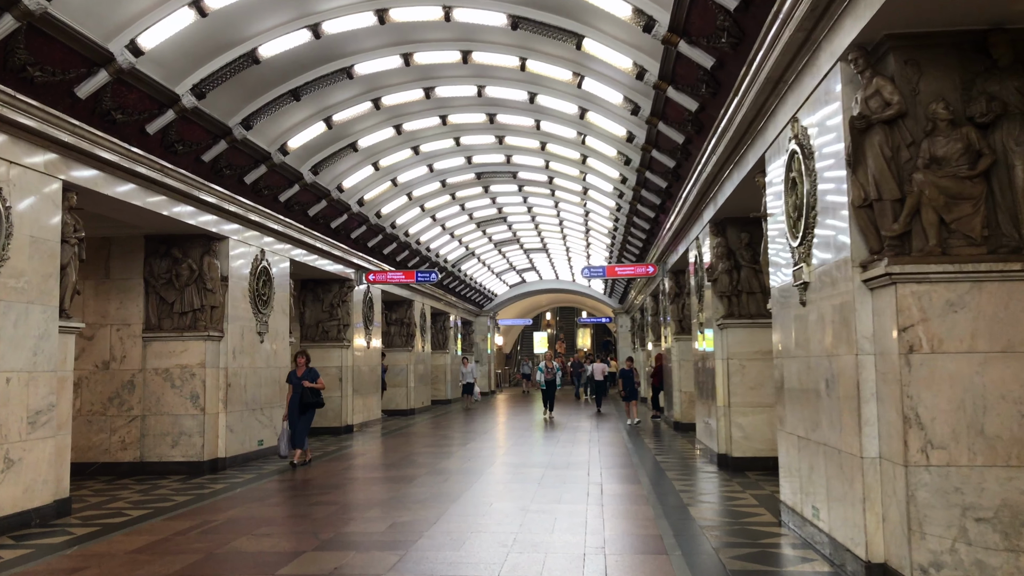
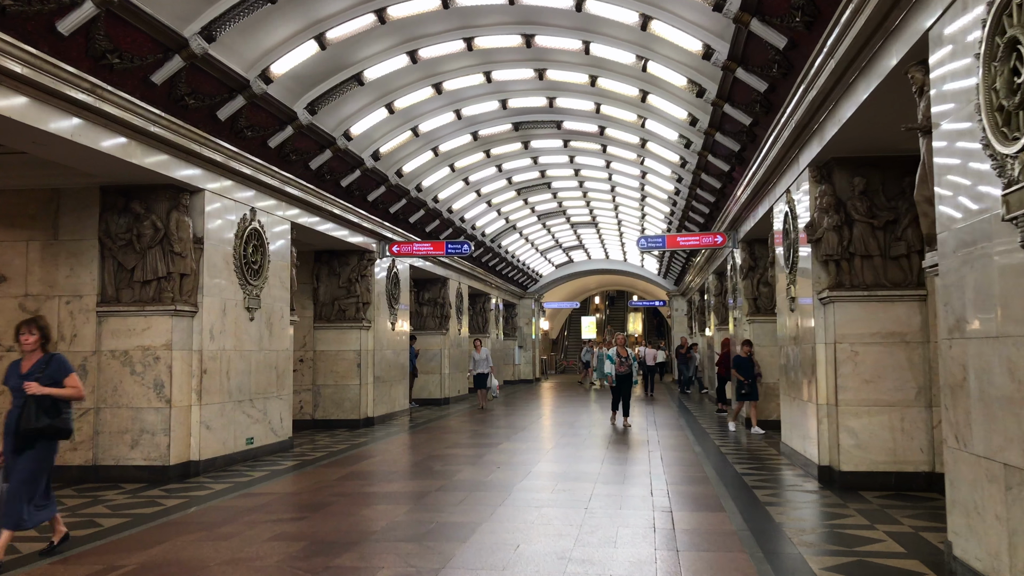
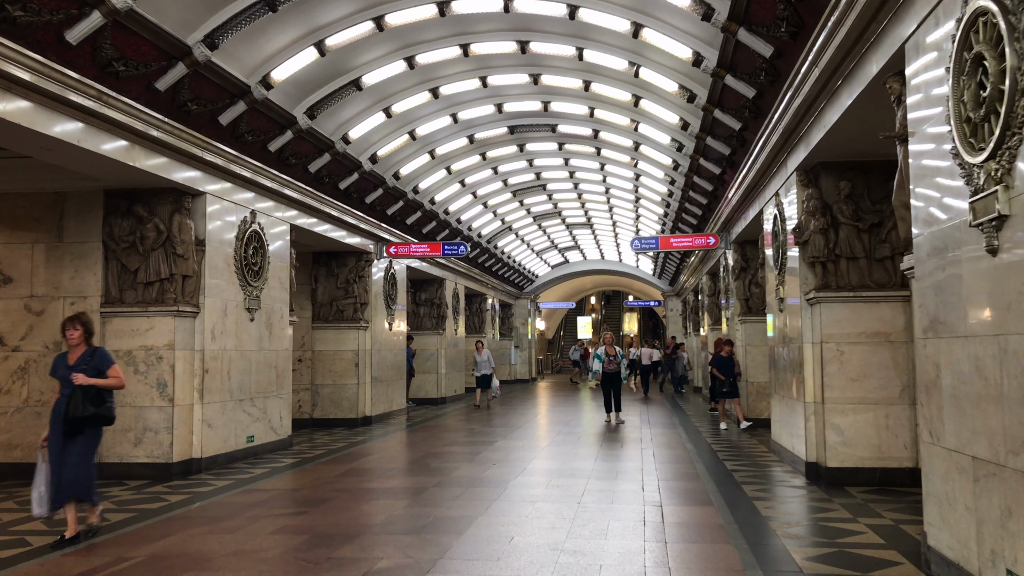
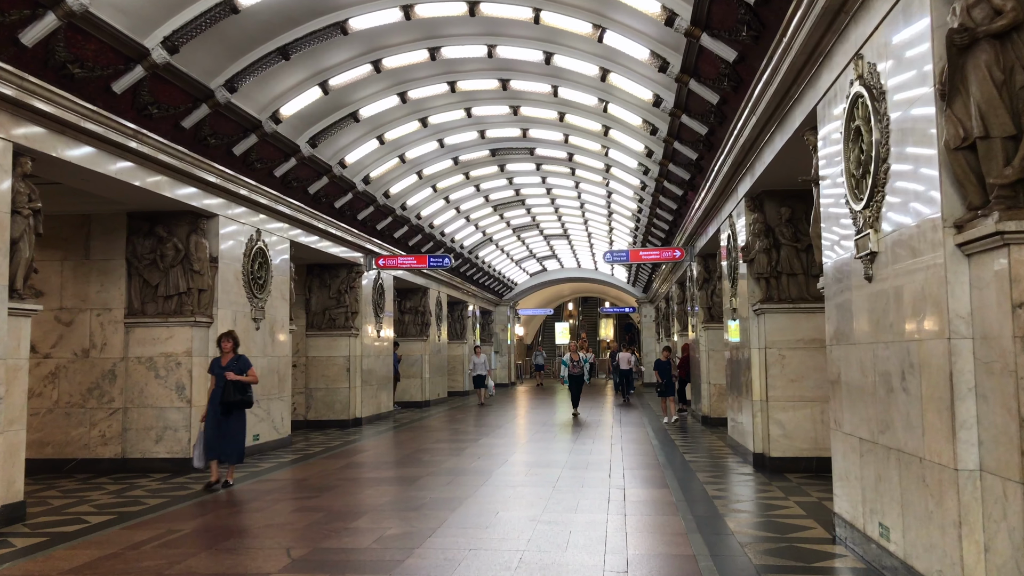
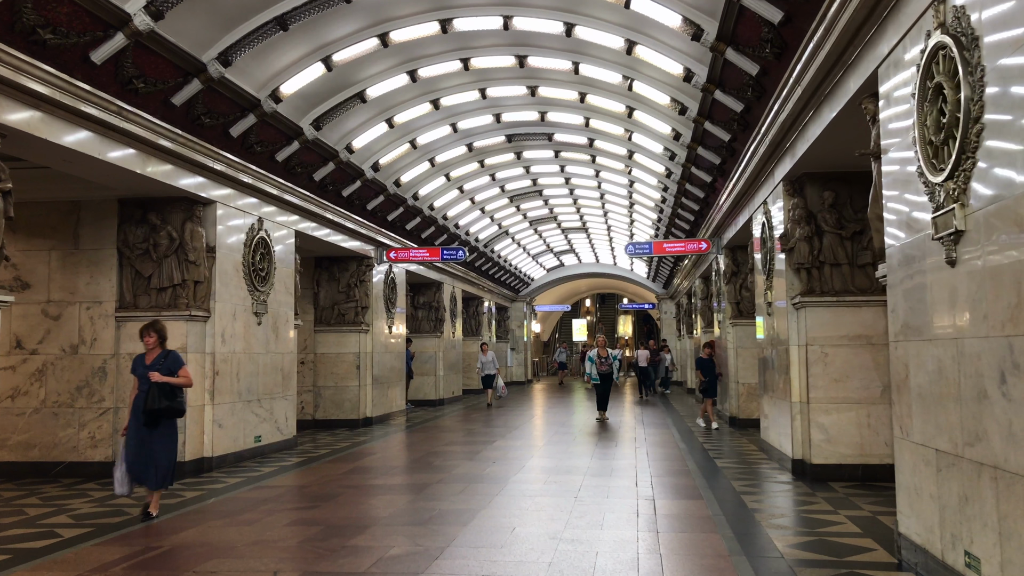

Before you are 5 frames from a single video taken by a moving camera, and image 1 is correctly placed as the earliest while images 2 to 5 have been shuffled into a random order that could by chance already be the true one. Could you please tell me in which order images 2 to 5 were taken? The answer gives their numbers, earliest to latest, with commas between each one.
4, 5, 3, 2
